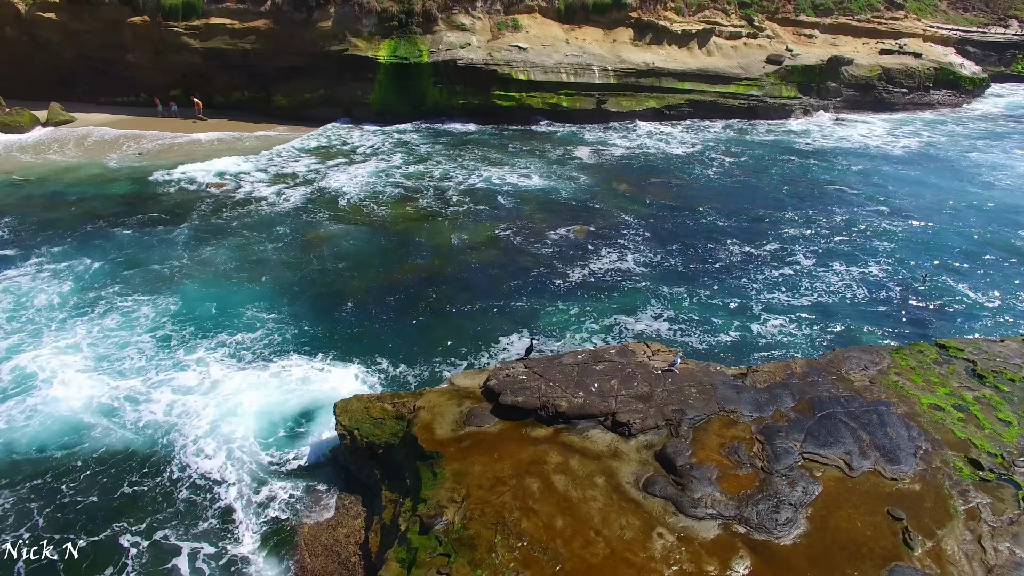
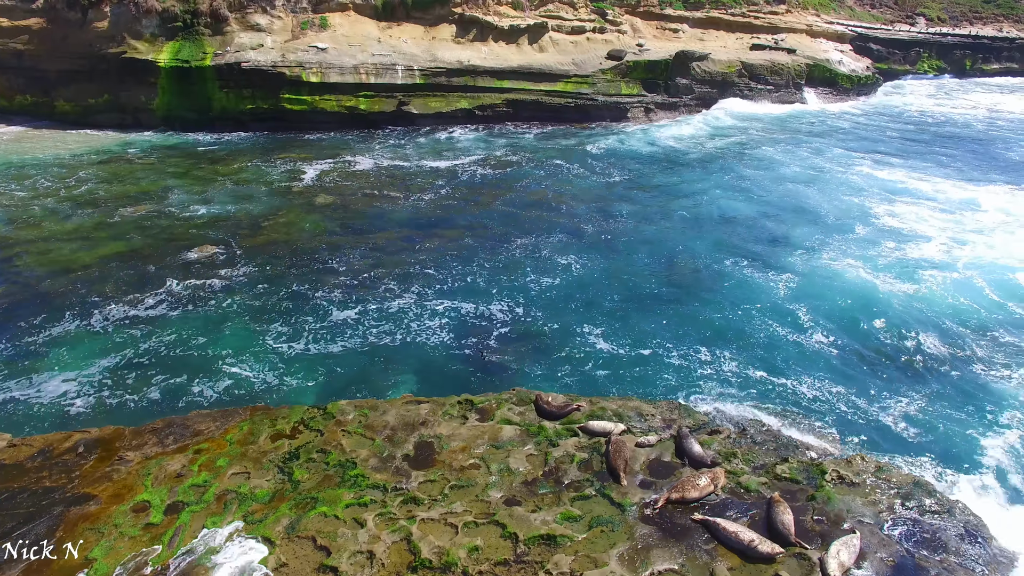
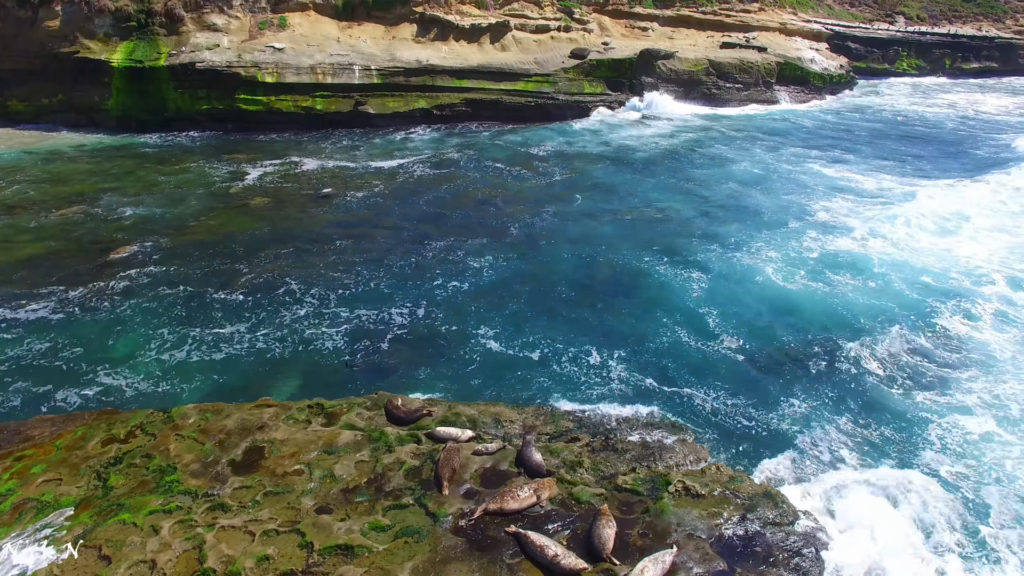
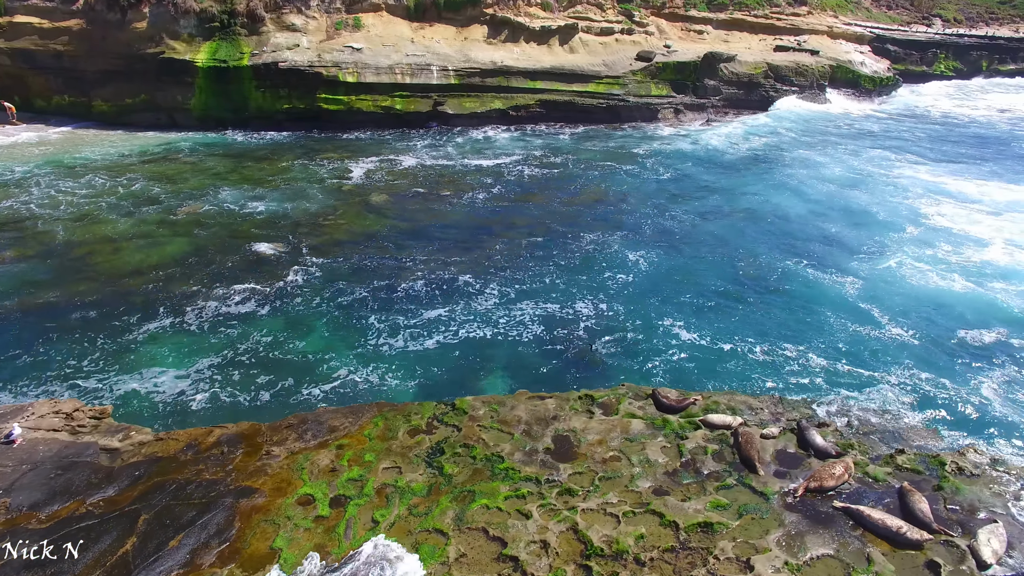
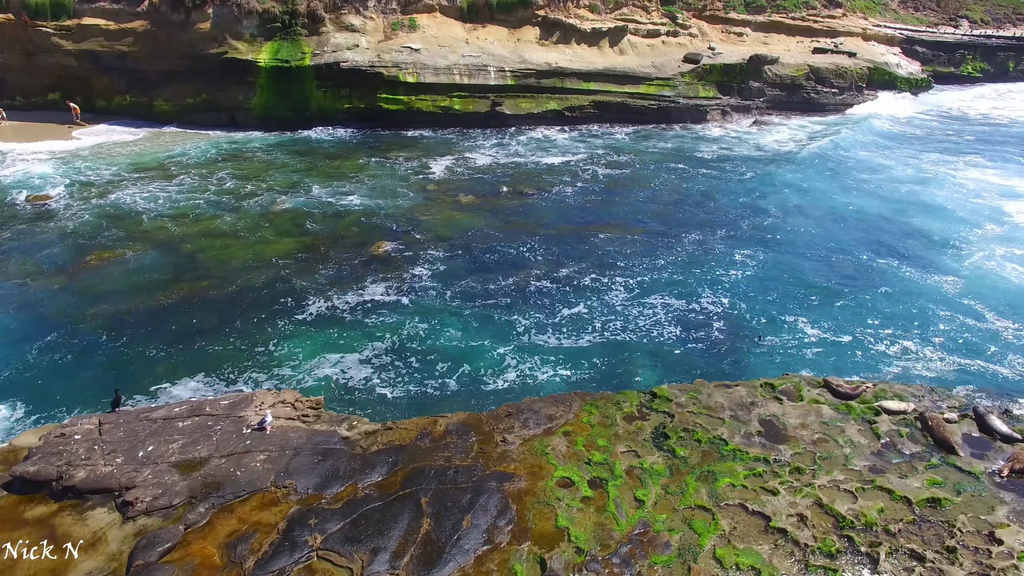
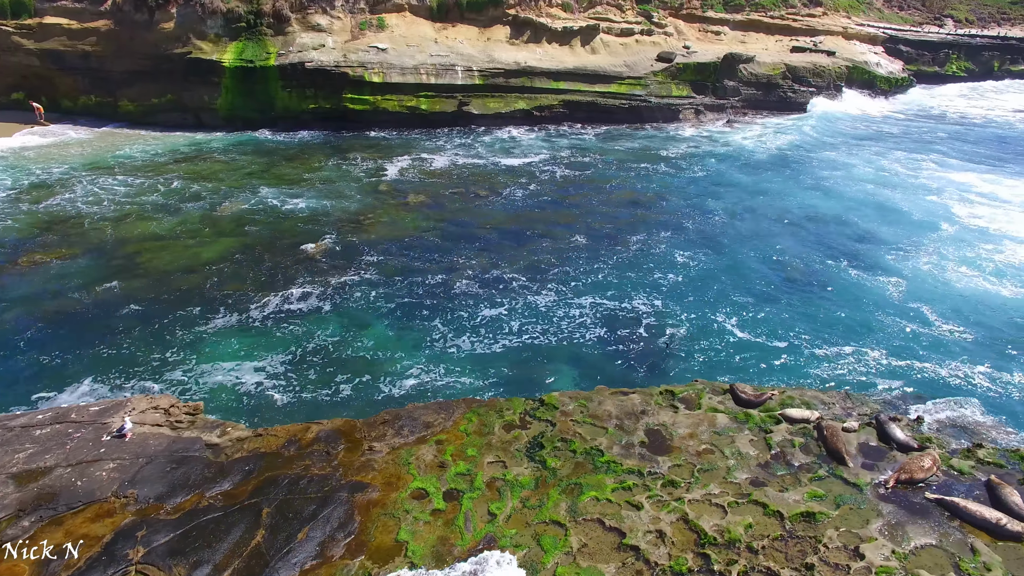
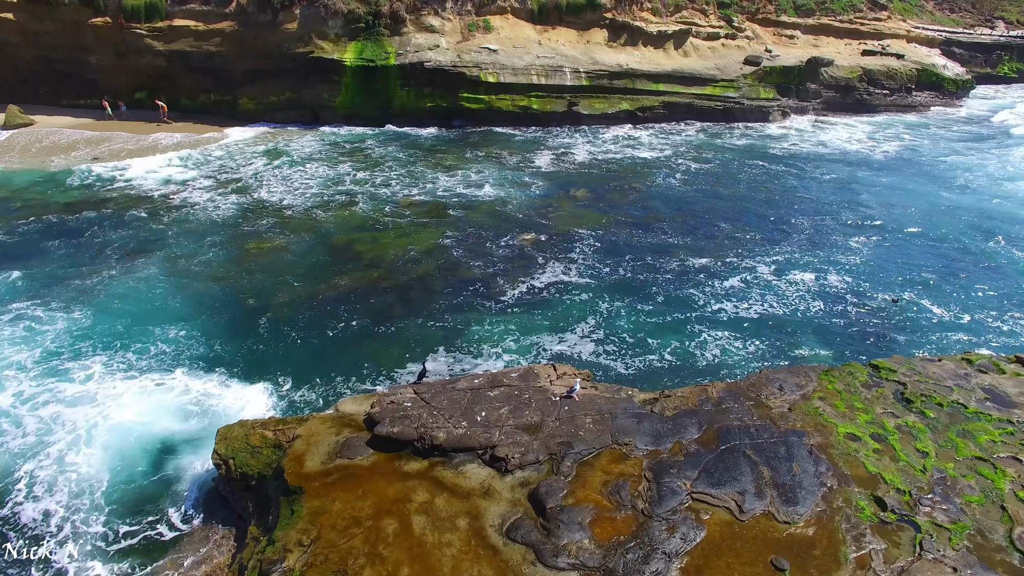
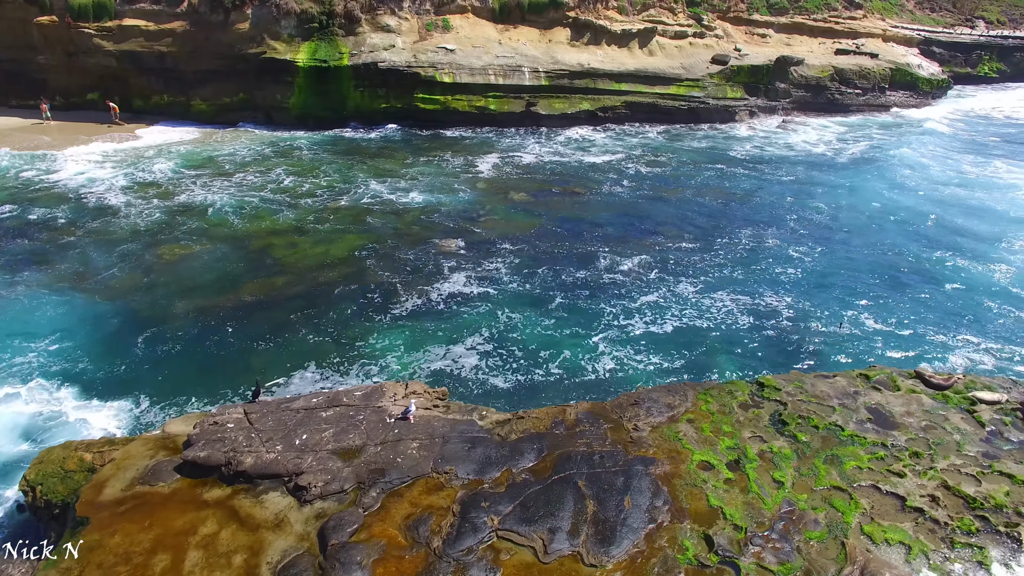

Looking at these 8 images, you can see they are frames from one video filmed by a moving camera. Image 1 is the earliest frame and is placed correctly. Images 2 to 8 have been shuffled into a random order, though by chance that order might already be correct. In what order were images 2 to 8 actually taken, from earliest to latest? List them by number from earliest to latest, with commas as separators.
7, 8, 5, 6, 4, 2, 3
